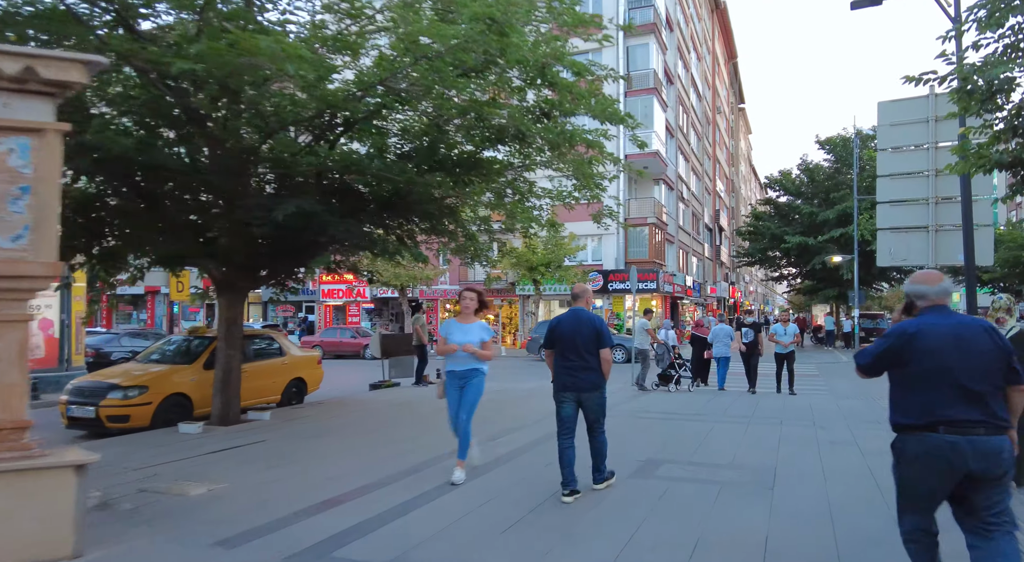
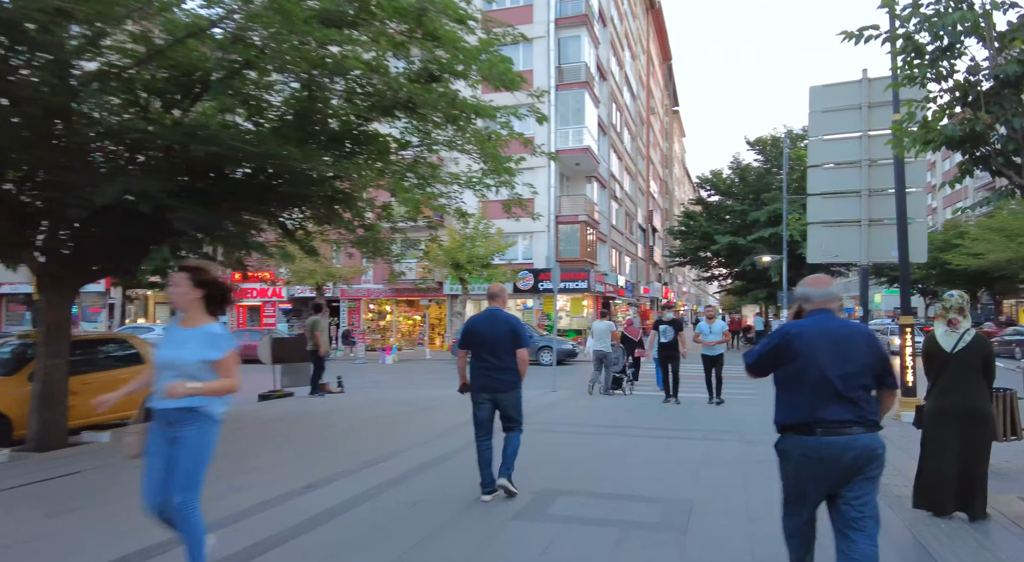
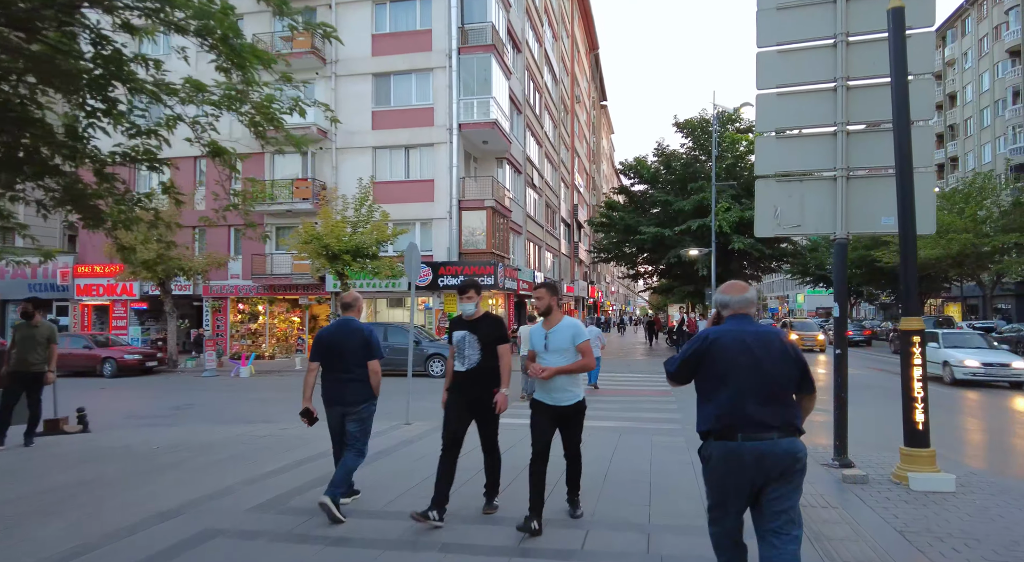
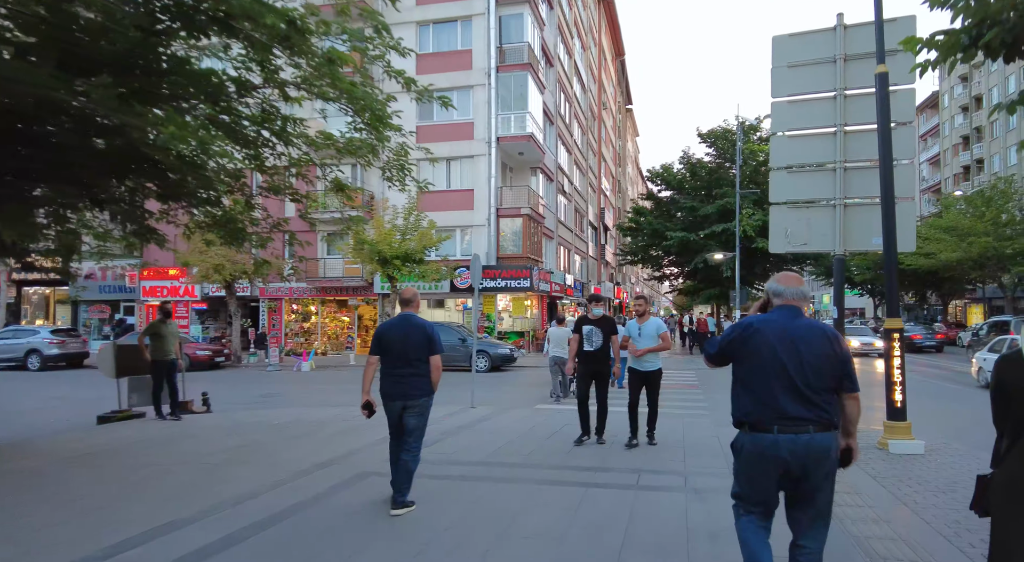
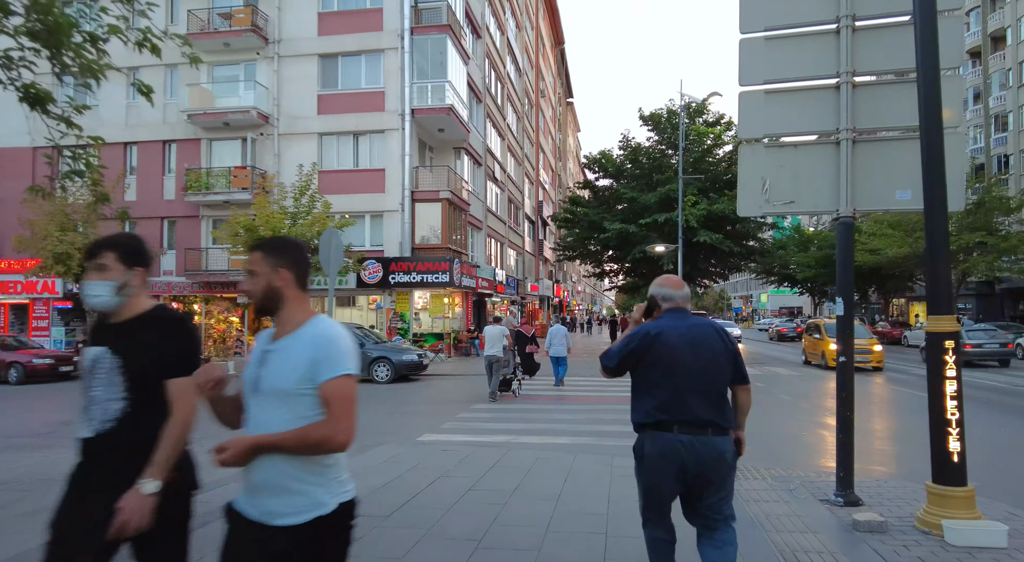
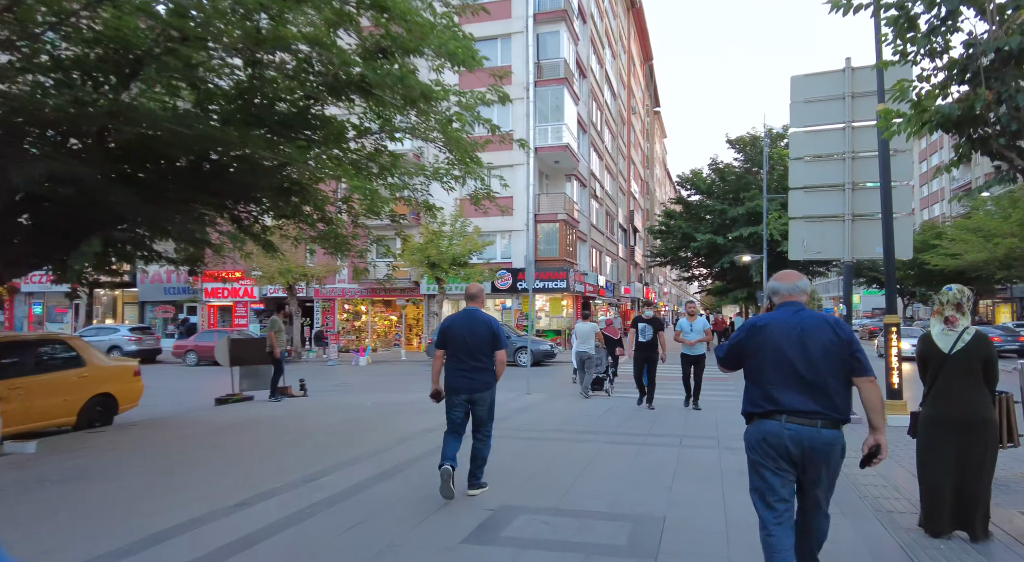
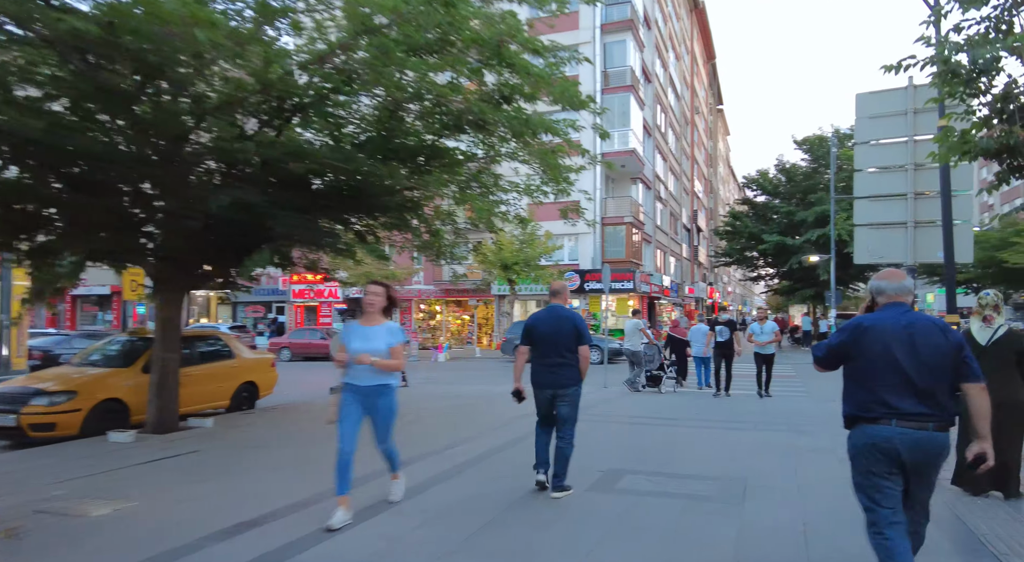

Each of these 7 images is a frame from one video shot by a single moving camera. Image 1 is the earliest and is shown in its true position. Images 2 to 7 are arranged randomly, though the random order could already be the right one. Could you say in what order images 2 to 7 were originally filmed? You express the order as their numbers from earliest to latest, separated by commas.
7, 2, 6, 4, 3, 5
